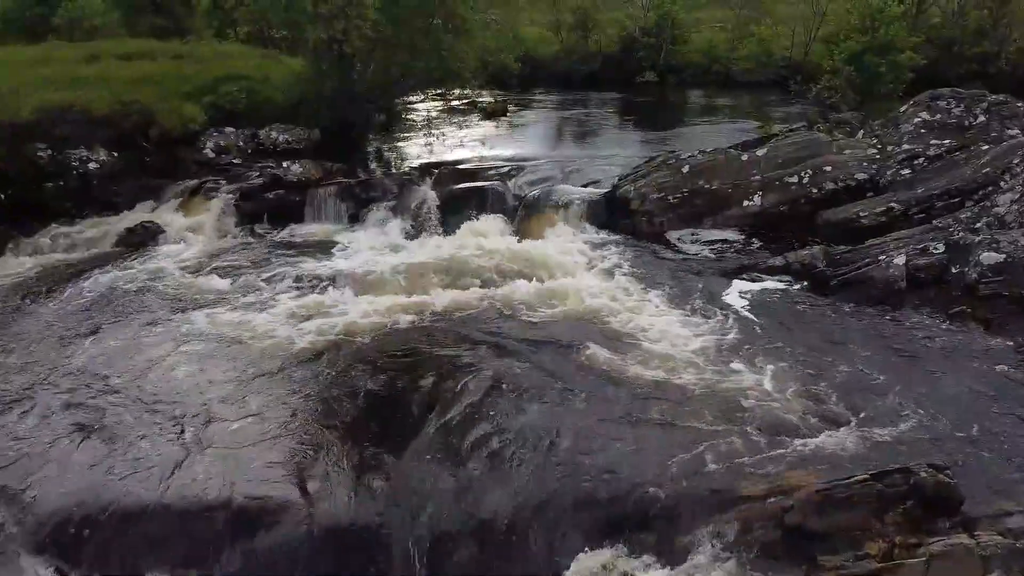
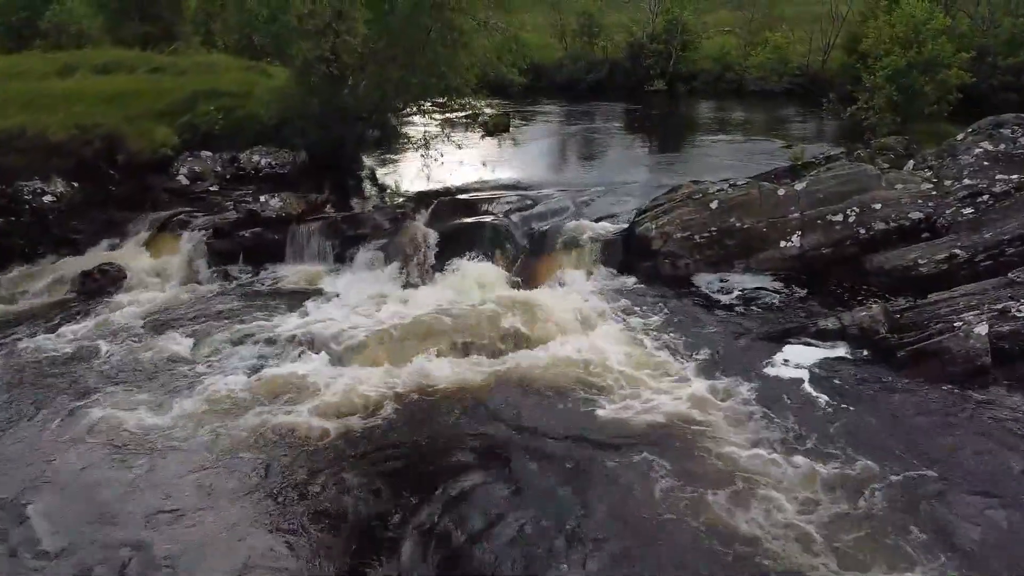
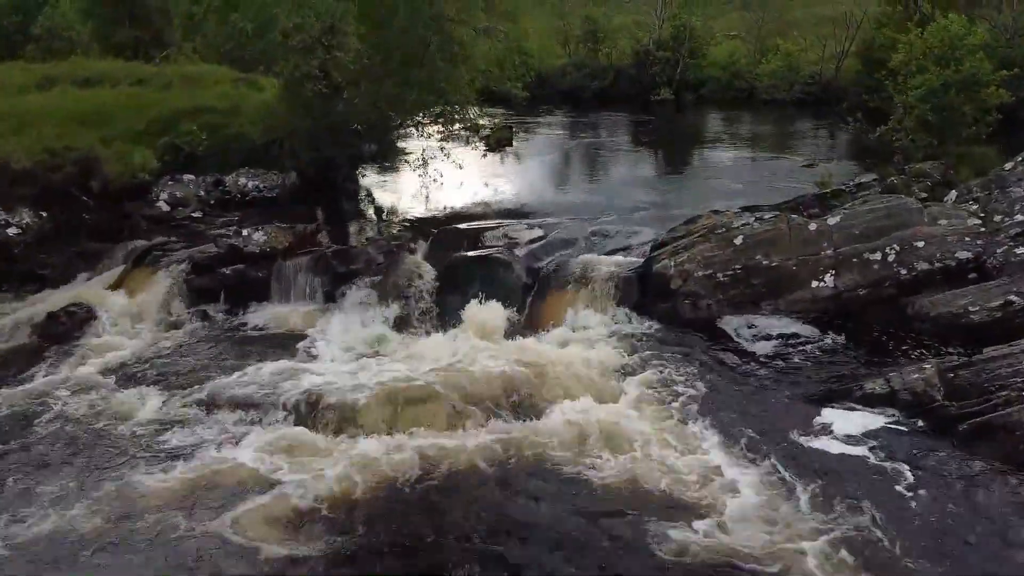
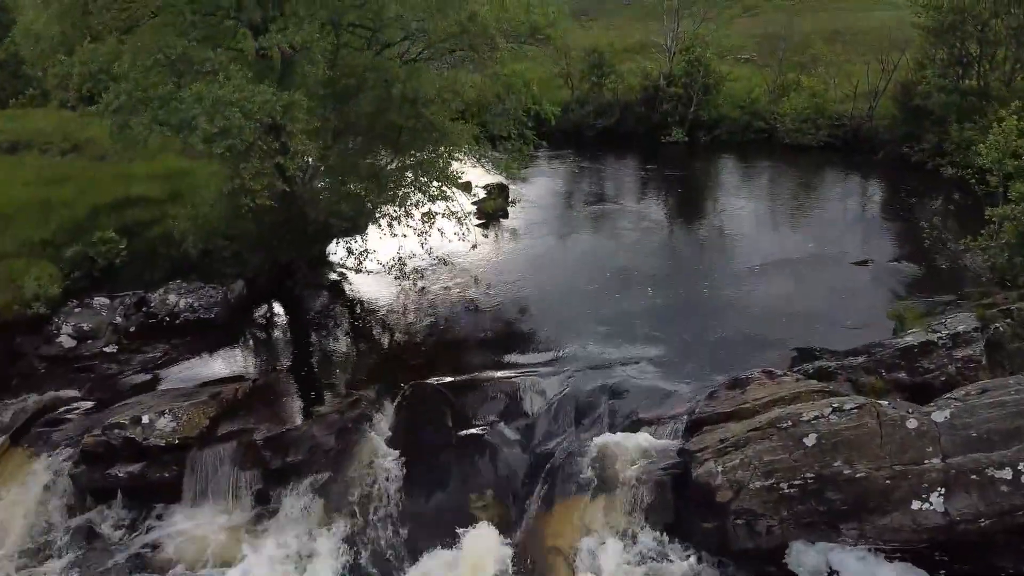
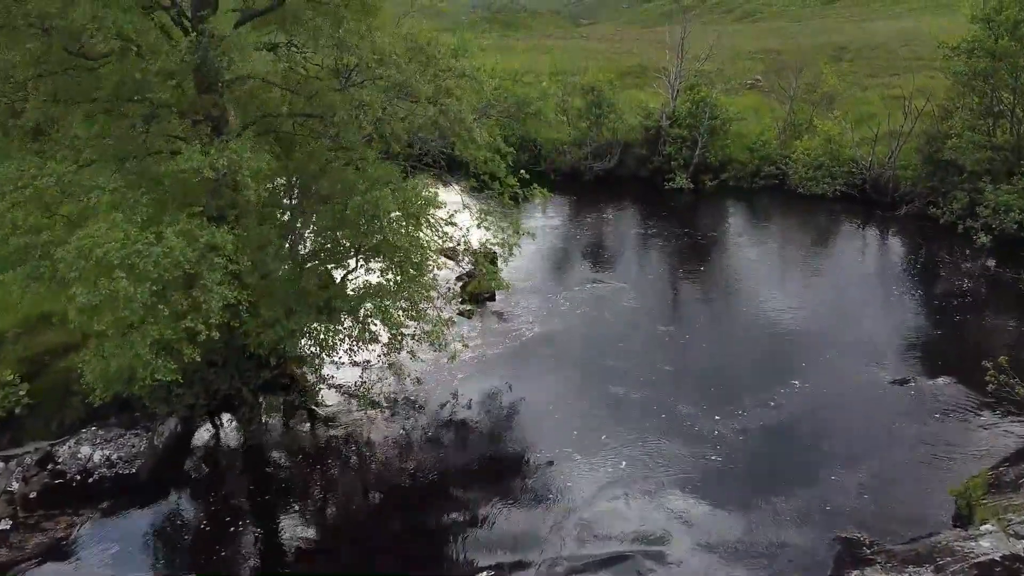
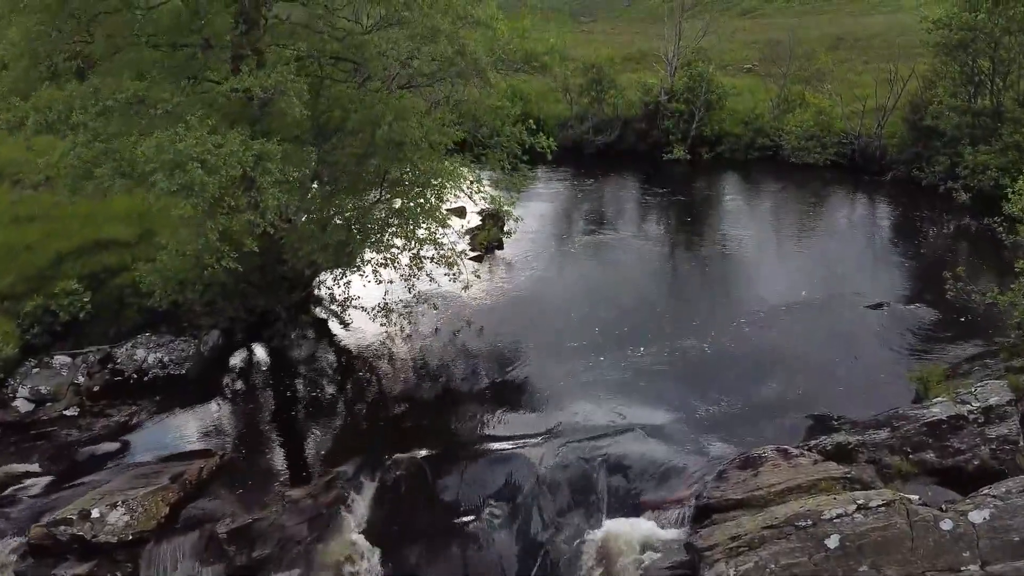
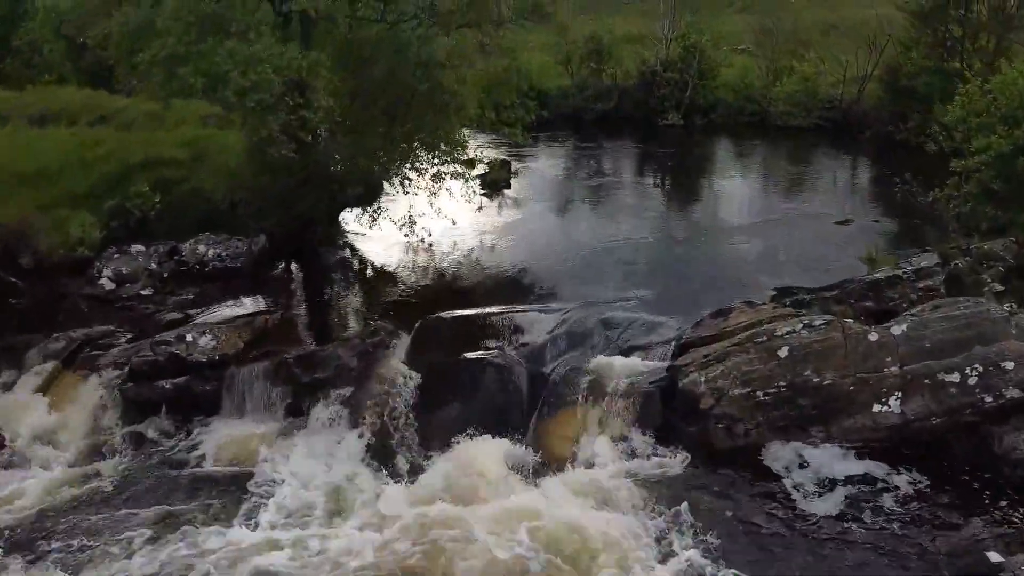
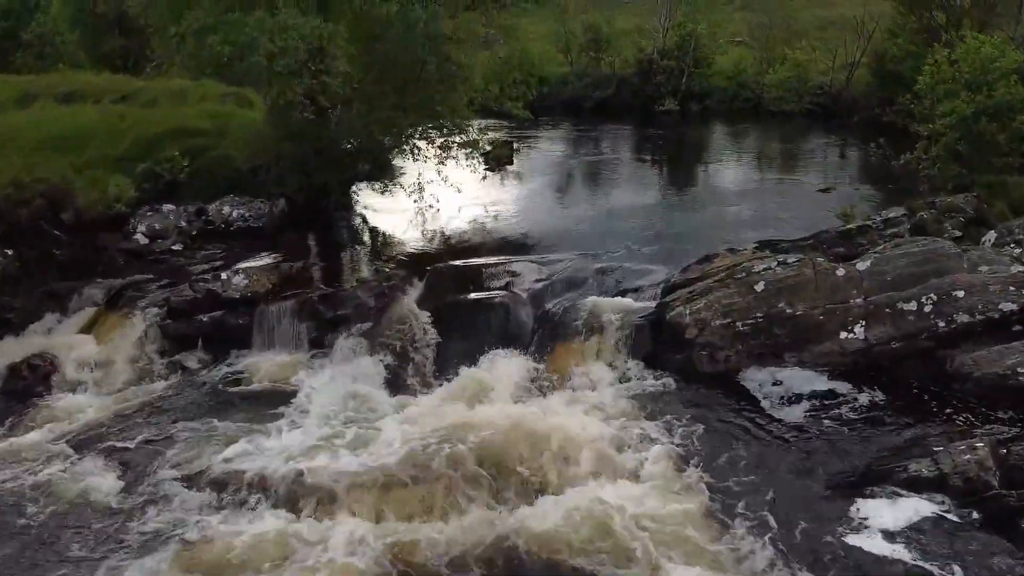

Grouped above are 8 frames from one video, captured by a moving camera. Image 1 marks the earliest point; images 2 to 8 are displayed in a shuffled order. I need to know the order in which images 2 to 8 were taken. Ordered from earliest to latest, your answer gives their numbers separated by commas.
2, 3, 8, 7, 4, 6, 5
